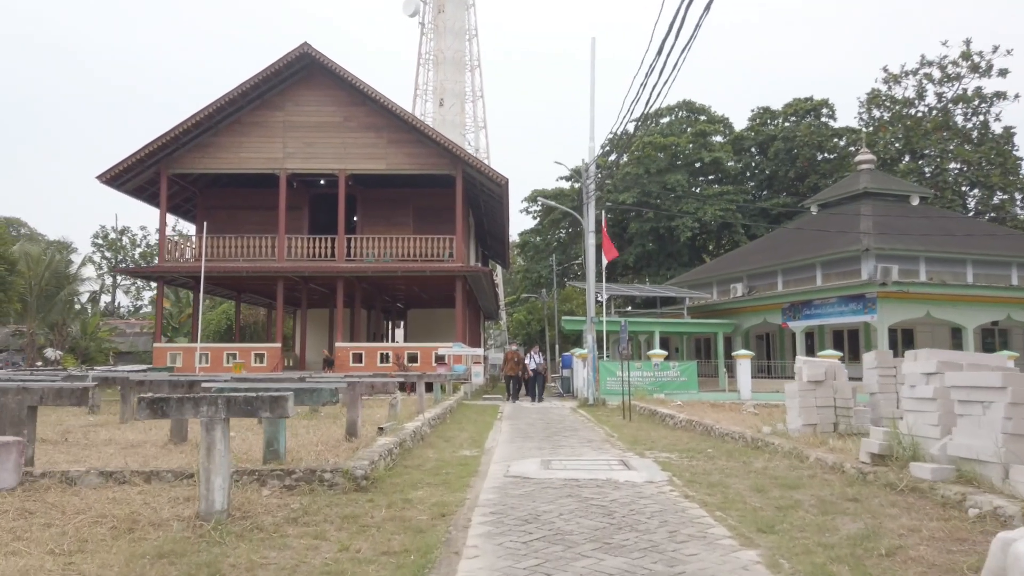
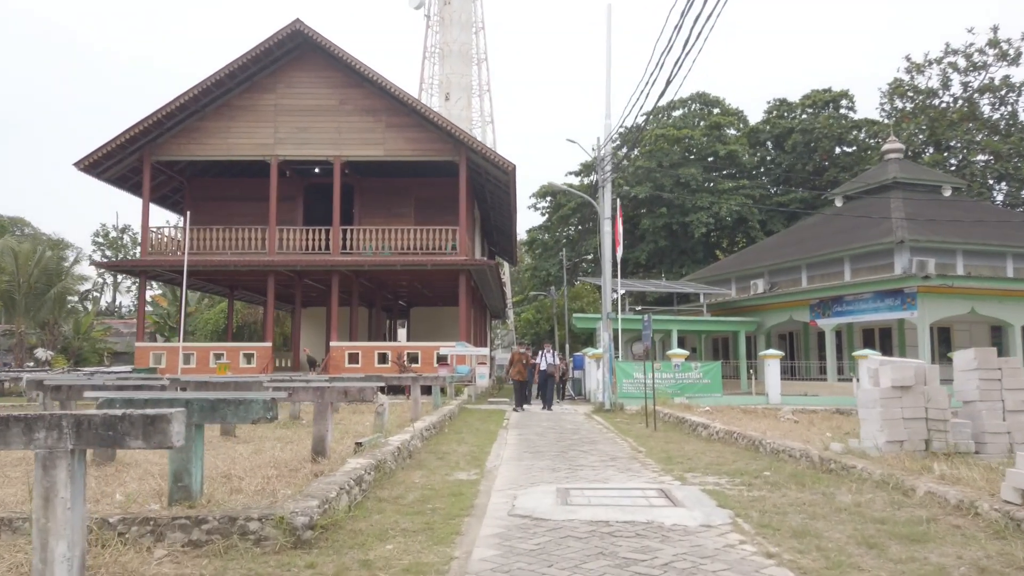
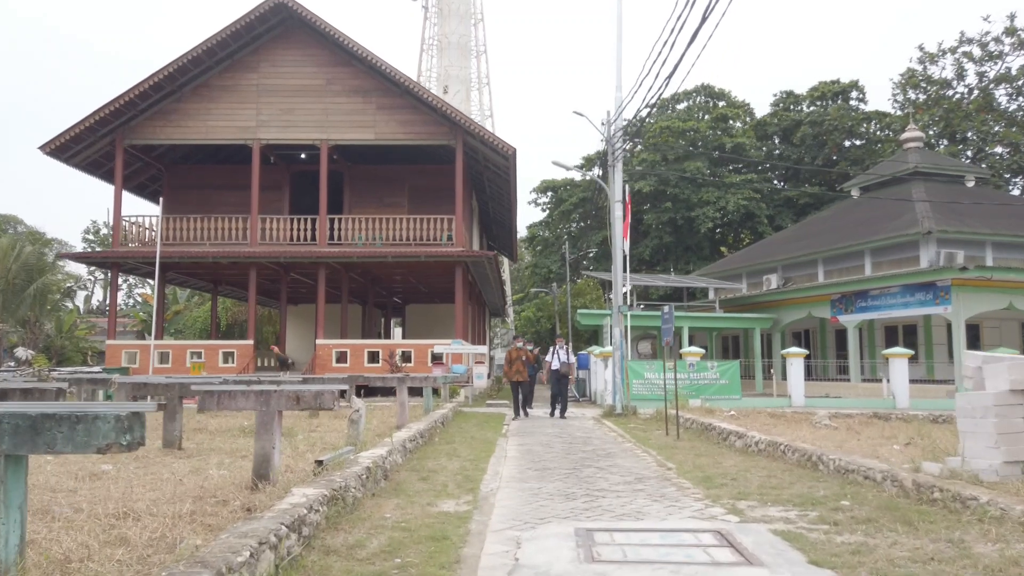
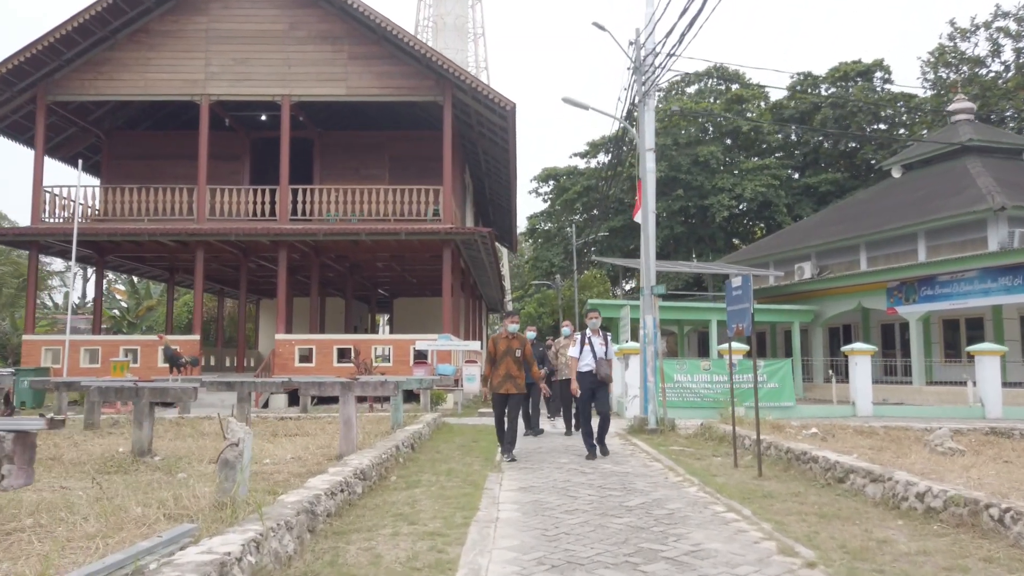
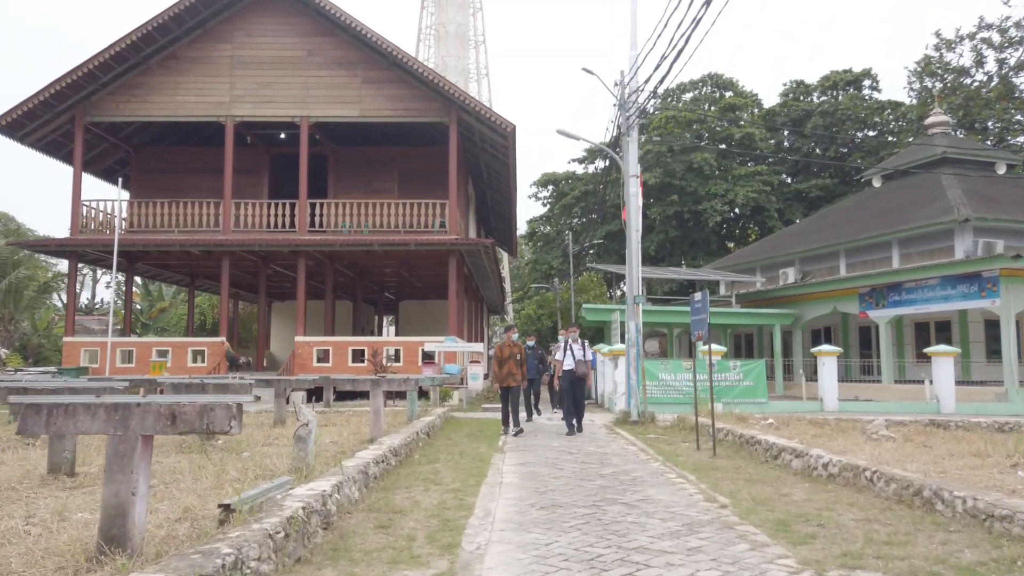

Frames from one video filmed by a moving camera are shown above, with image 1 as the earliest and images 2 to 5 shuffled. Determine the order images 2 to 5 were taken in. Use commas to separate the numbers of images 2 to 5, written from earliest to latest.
2, 3, 5, 4
